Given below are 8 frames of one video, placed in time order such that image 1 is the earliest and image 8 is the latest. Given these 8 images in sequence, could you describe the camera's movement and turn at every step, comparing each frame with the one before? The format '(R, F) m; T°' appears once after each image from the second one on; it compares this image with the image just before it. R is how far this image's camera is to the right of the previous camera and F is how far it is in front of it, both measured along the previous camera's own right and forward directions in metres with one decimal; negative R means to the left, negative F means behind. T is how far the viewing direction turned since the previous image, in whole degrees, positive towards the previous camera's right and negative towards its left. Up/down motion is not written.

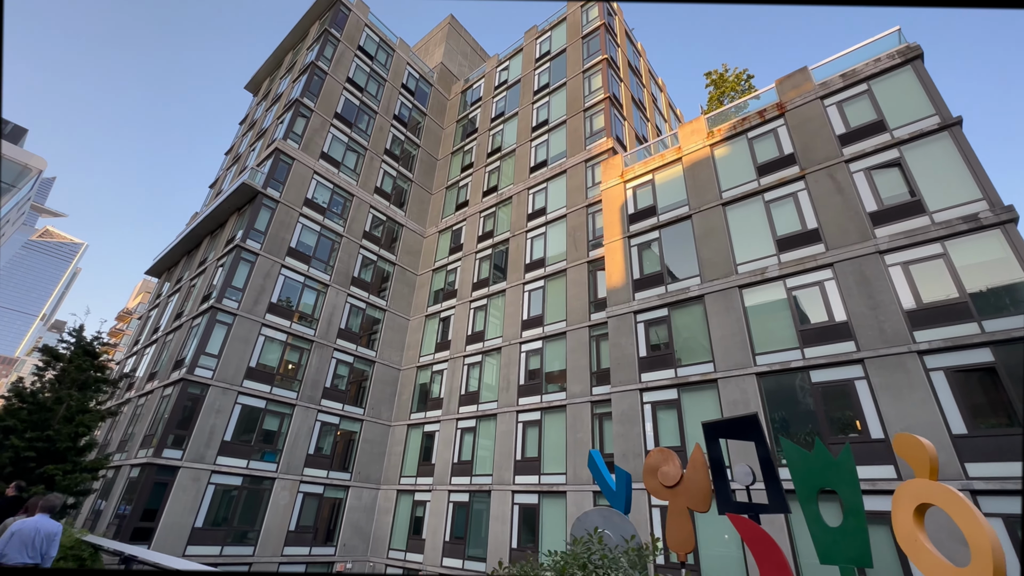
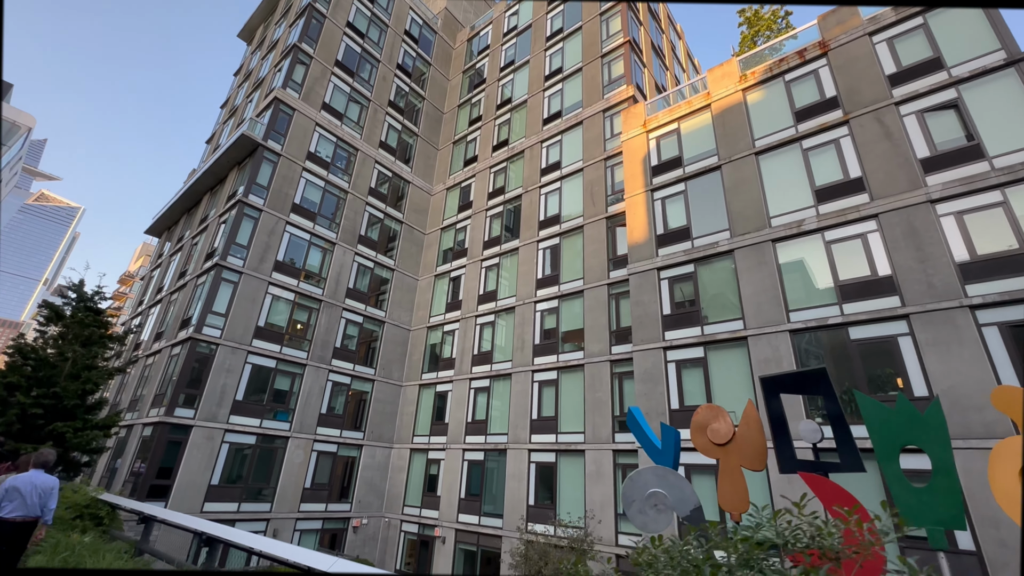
(-0.6, +0.6) m; 0°
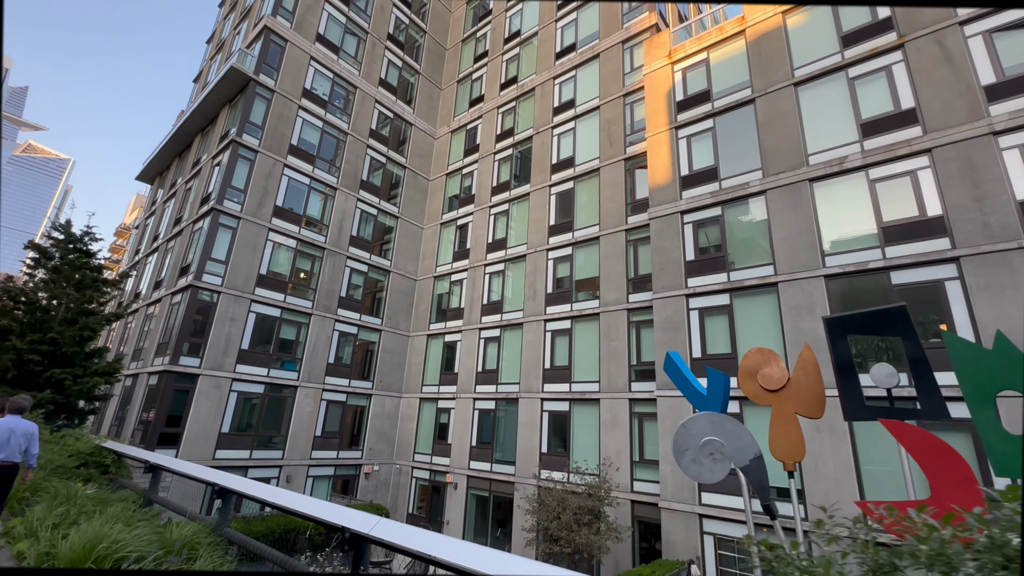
(-0.5, +0.7) m; 0°
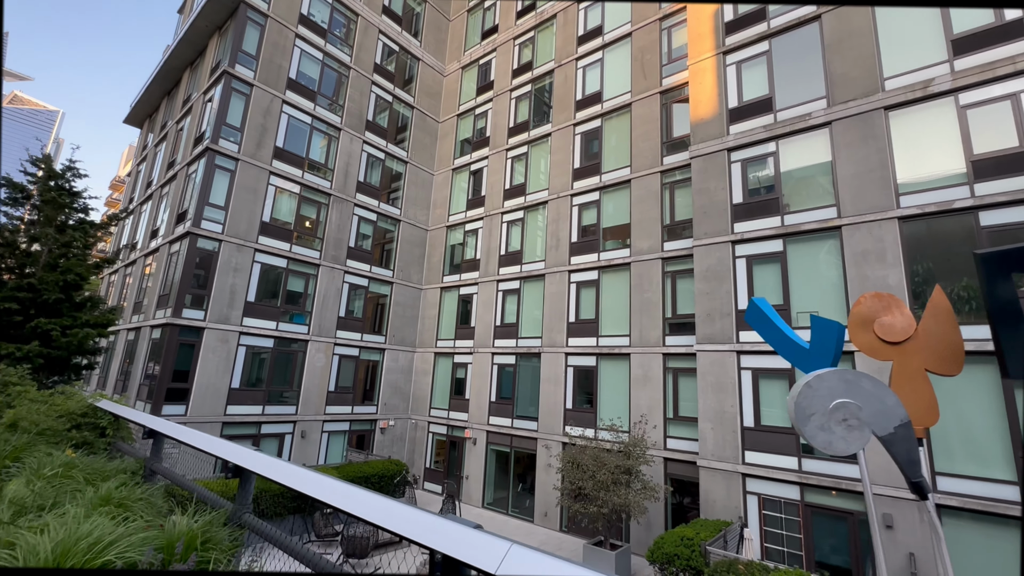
(-0.7, +1.1) m; 0°
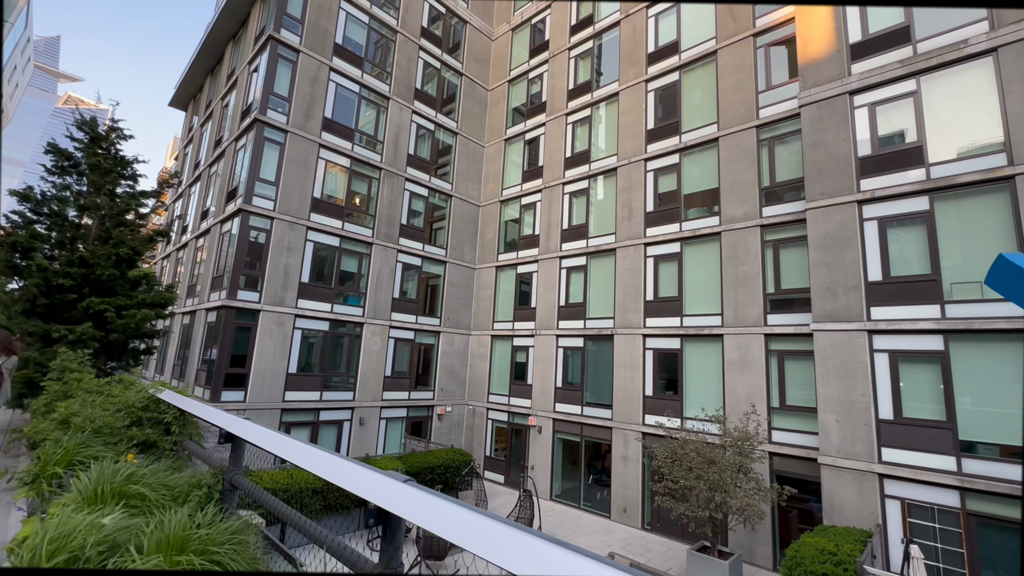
(-1.3, +1.3) m; -4°
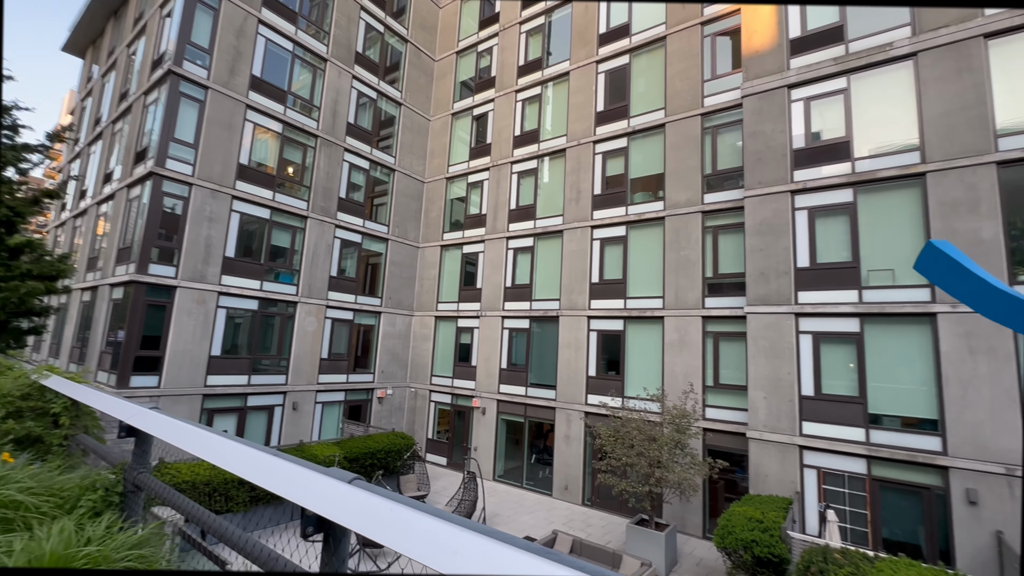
(-0.1, +0.3) m; +7°
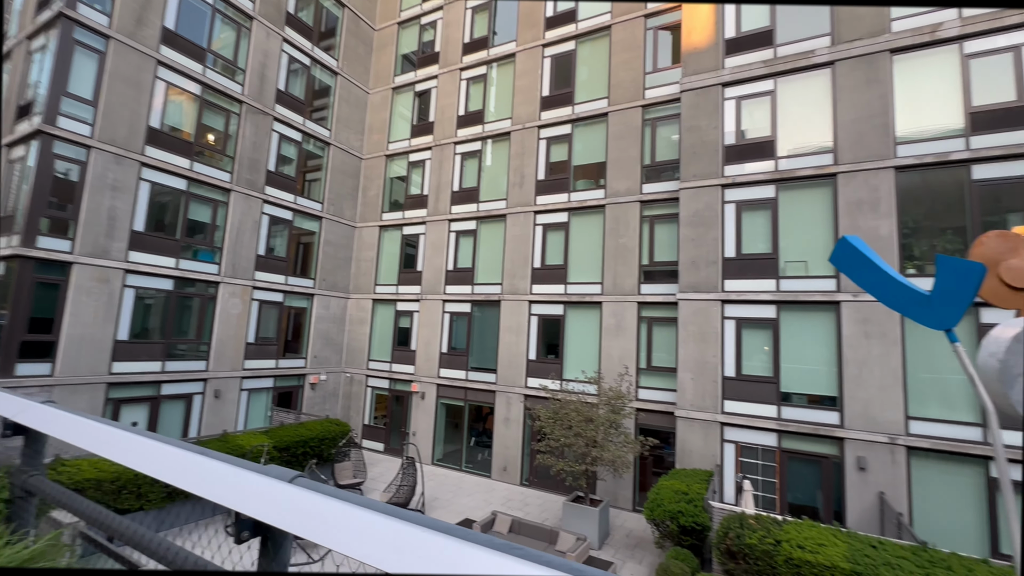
(-0.1, +0.1) m; +8°
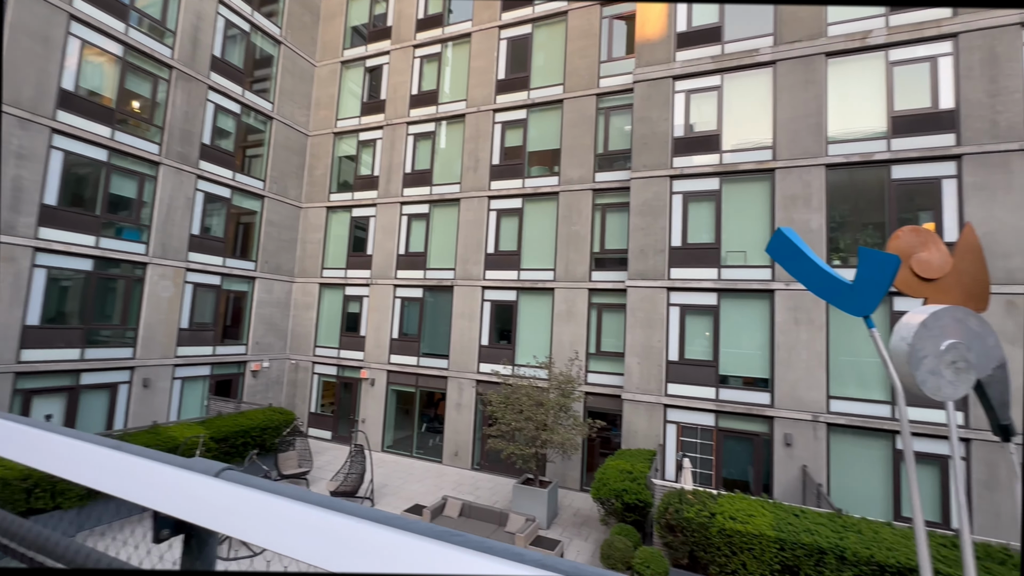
(0.0, 0.0) m; +6°
